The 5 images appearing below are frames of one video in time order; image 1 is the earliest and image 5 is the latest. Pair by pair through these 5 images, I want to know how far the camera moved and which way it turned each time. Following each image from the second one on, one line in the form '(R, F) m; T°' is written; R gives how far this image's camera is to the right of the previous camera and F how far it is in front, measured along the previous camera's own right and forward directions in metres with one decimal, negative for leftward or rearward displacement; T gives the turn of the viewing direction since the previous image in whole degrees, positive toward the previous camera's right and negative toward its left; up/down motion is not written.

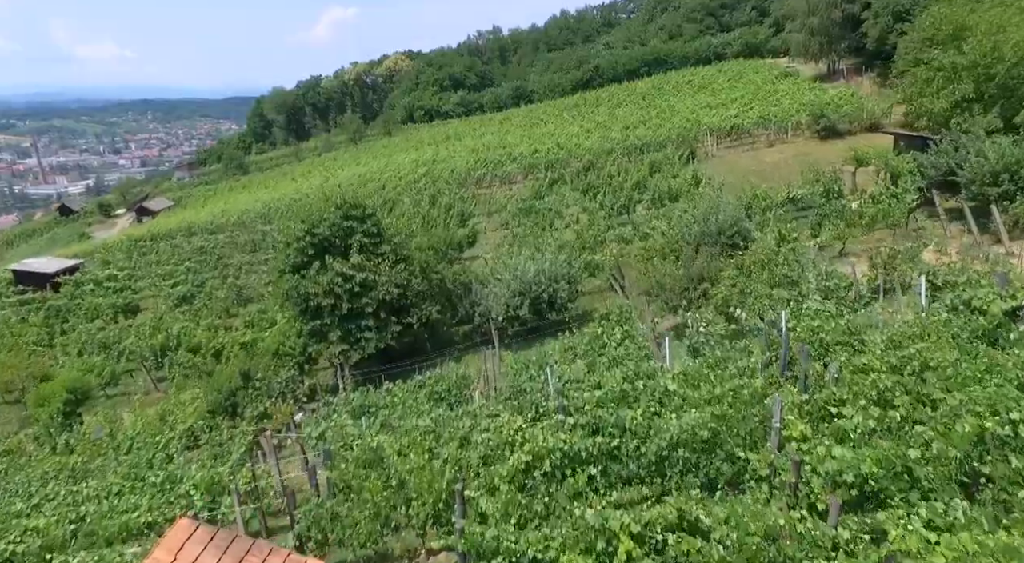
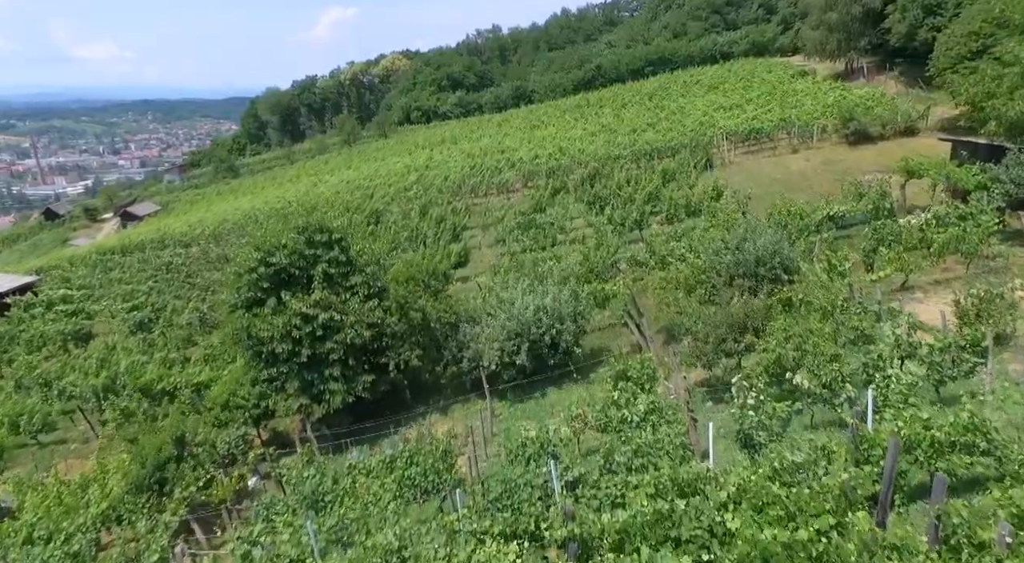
(+0.1, +3.2) m; 0°
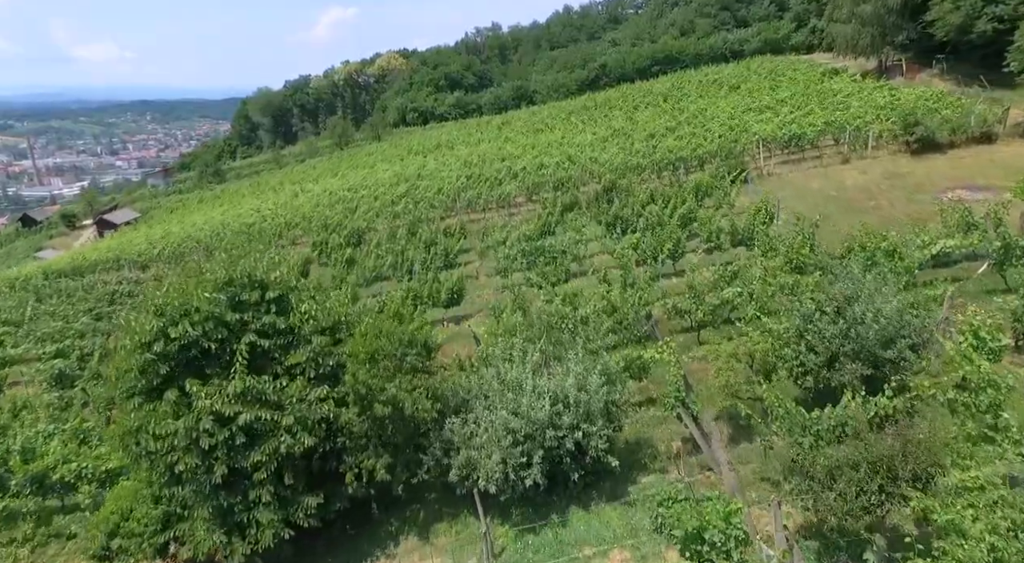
(-0.1, +4.8) m; 0°
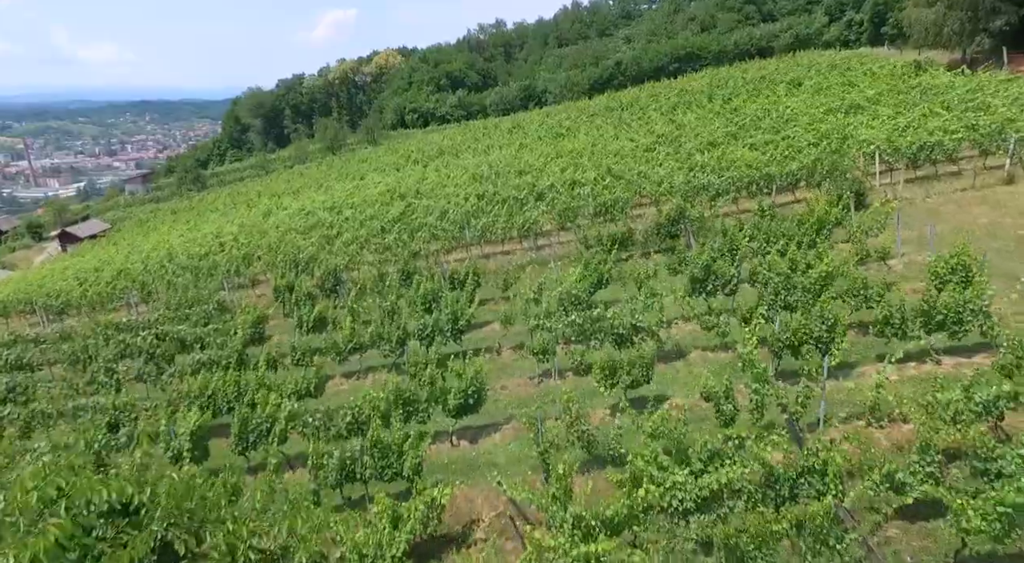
(-0.9, +7.9) m; 0°
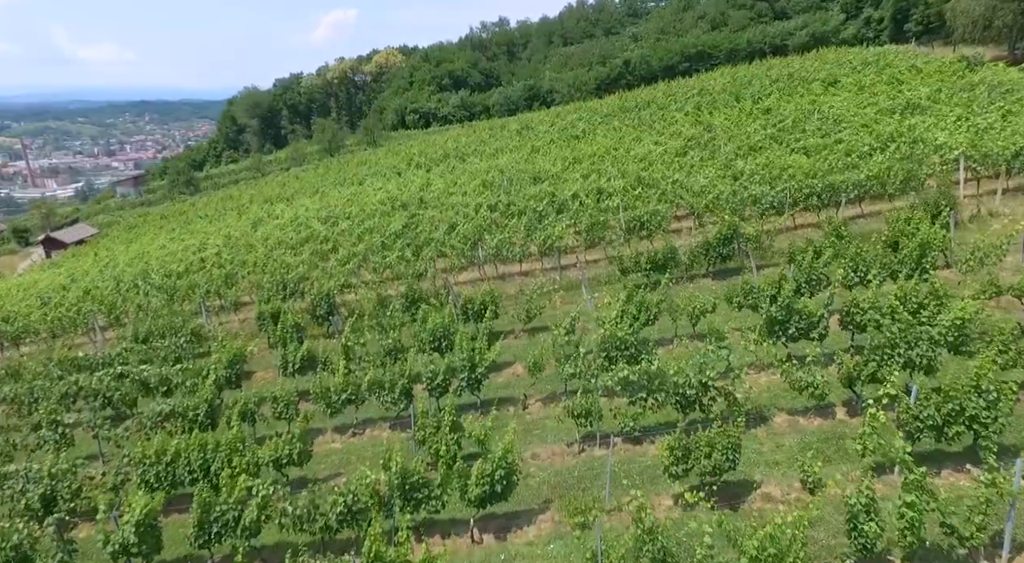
(-0.6, +3.3) m; 0°
